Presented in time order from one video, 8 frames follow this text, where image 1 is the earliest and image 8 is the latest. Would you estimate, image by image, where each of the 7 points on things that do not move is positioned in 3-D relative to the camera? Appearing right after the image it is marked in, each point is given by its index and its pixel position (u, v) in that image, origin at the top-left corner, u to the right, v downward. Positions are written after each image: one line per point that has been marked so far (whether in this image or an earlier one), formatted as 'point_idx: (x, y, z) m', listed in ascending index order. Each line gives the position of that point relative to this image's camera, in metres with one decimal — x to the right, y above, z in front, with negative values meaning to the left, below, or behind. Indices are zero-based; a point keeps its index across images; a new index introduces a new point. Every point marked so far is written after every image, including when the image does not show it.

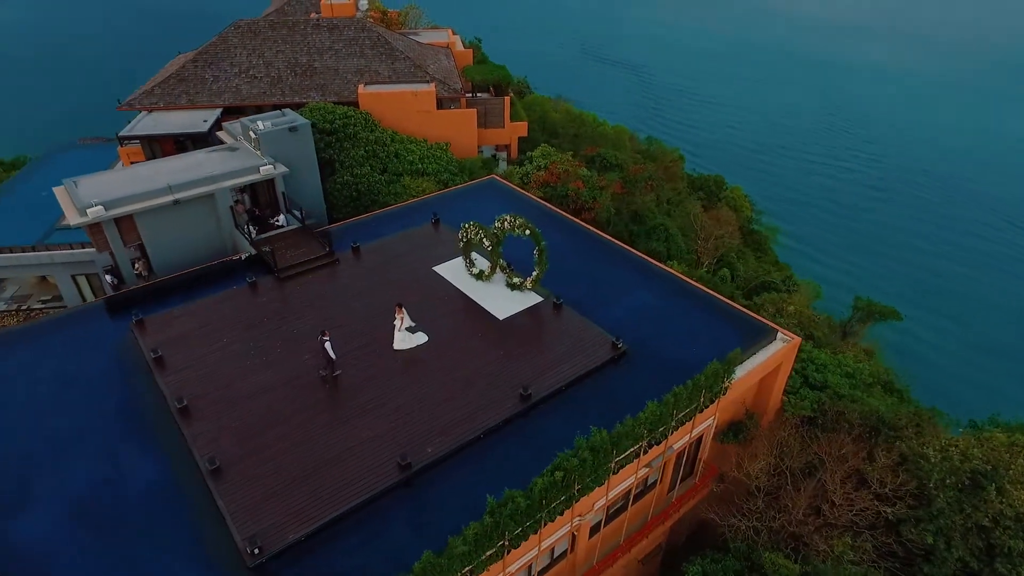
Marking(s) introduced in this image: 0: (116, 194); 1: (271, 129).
0: (-9.9, +2.3, +15.3) m
1: (-6.7, +4.4, +17.1) m
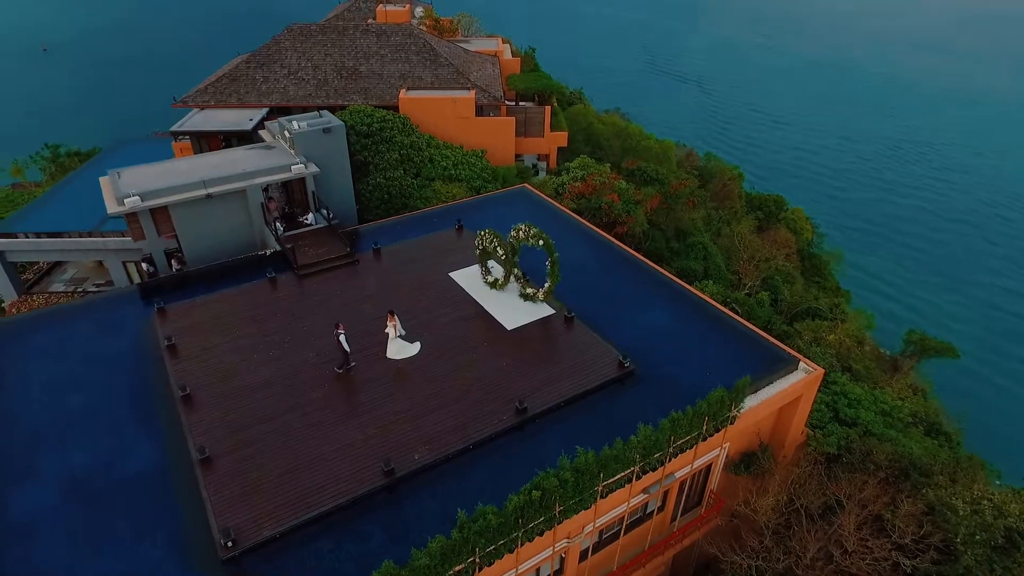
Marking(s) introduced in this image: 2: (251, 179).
0: (-9.3, +2.6, +16.0) m
1: (-5.9, +4.5, +17.5) m
2: (-7.1, +2.9, +16.7) m
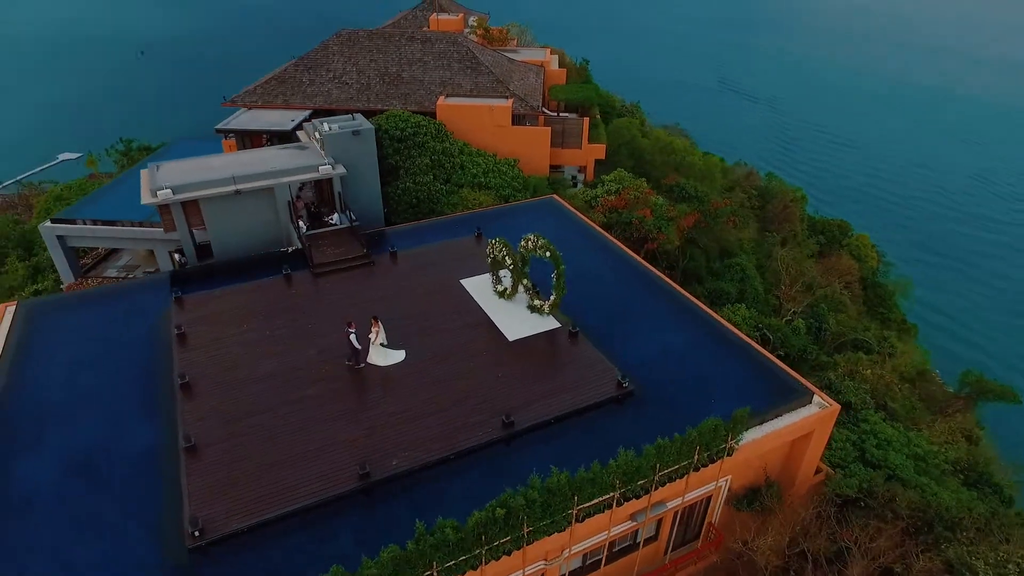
0: (-8.8, +2.9, +16.6) m
1: (-5.1, +4.6, +17.9) m
2: (-6.5, +3.1, +17.1) m
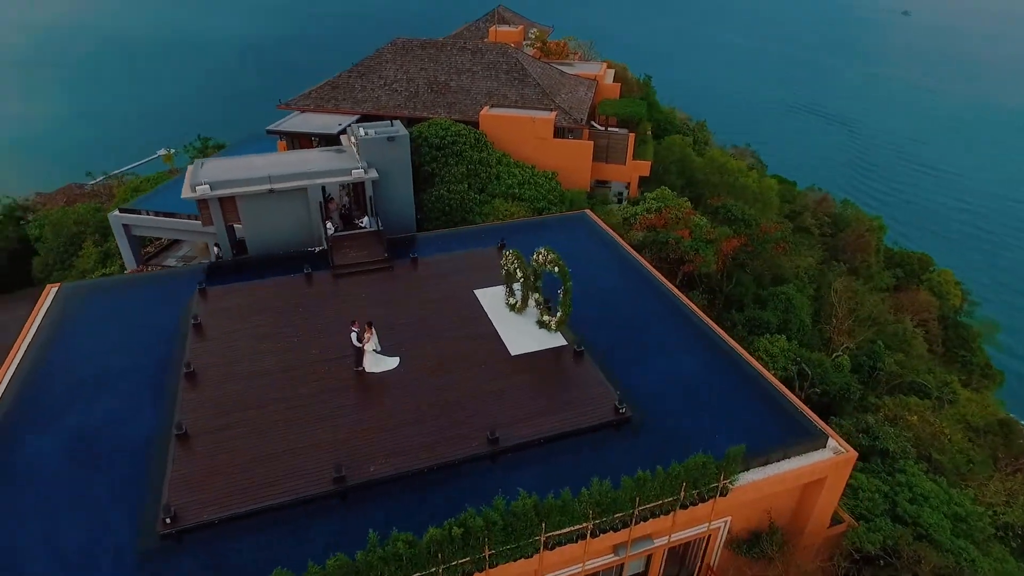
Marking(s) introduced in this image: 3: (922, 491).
0: (-8.0, +3.1, +17.3) m
1: (-4.2, +4.5, +18.2) m
2: (-5.7, +3.1, +17.5) m
3: (+9.1, -4.5, +13.7) m
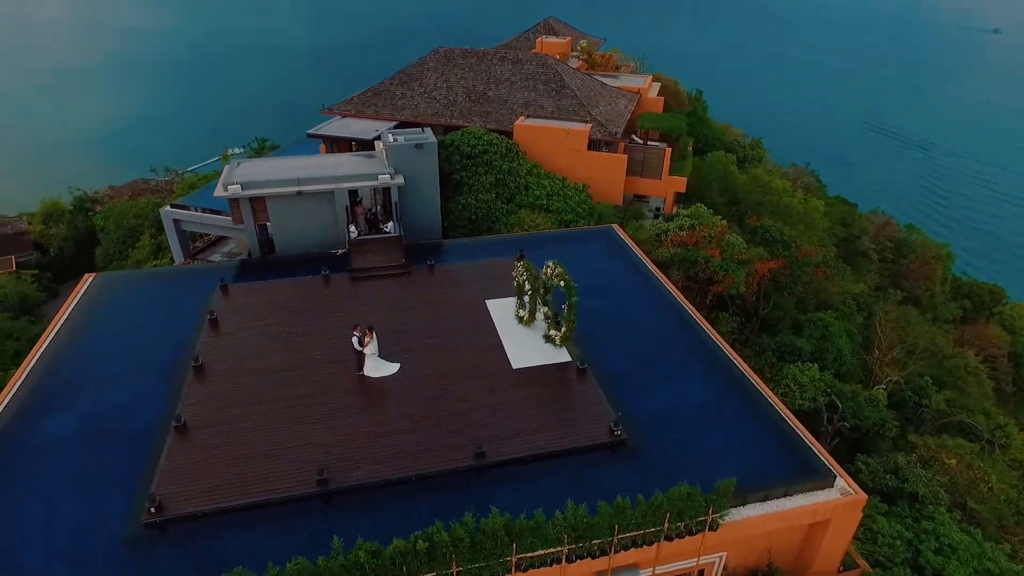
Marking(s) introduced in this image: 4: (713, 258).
0: (-7.3, +3.2, +17.8) m
1: (-3.4, +4.3, +18.4) m
2: (-5.0, +3.0, +17.8) m
3: (+9.0, -5.2, +12.7) m
4: (+6.5, +1.0, +19.9) m
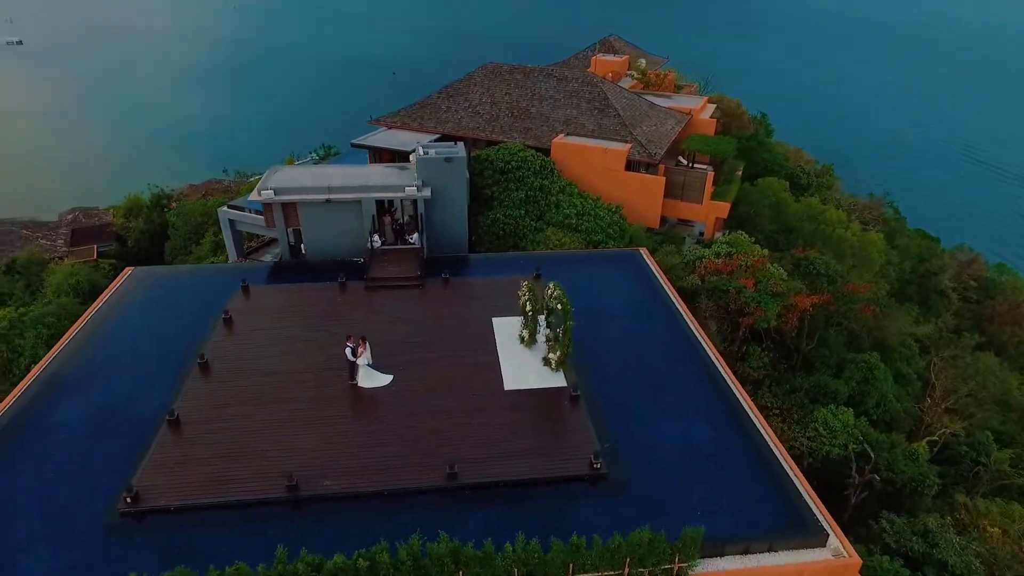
0: (-6.6, +3.1, +18.4) m
1: (-2.5, +4.0, +18.6) m
2: (-4.3, +2.8, +18.2) m
3: (+8.5, -6.2, +11.5) m
4: (+7.2, 0.0, +19.0) m
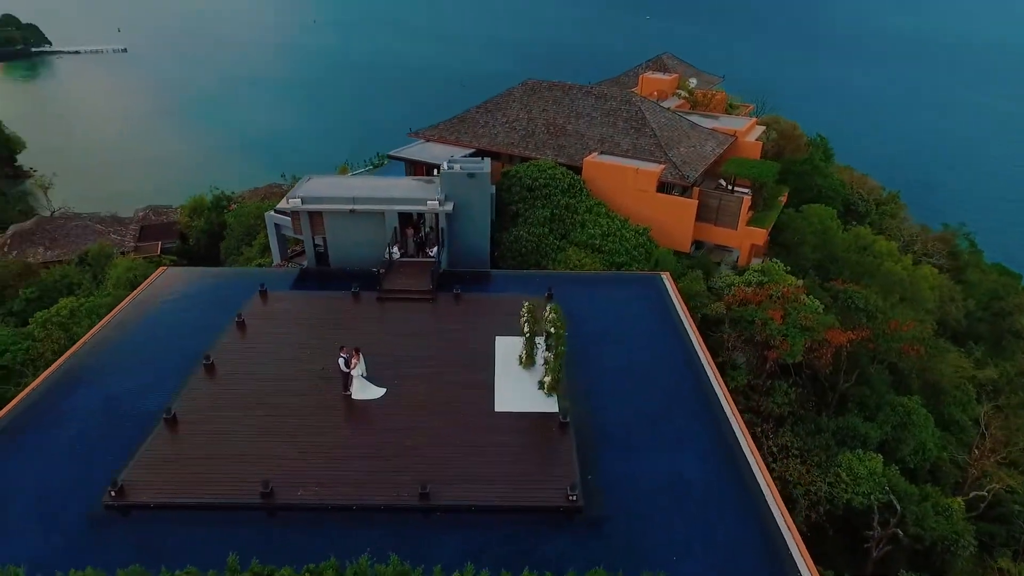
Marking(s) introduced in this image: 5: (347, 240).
0: (-5.9, +2.9, +18.9) m
1: (-1.8, +3.6, +18.8) m
2: (-3.7, +2.5, +18.5) m
3: (+8.0, -7.0, +10.5) m
4: (+7.7, -0.9, +18.1) m
5: (-5.1, +1.5, +19.0) m
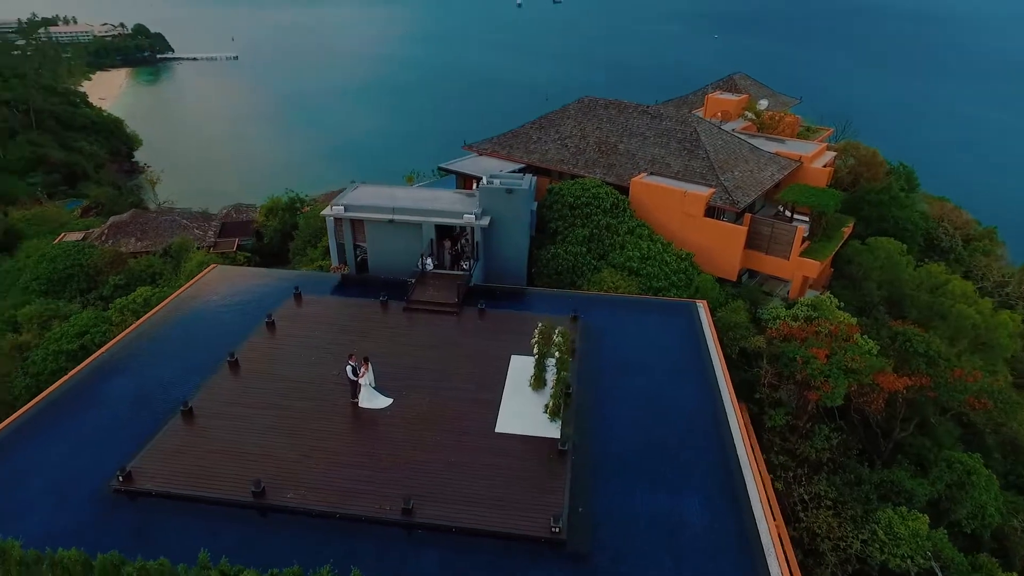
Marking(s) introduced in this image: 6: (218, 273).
0: (-4.7, +2.7, +19.5) m
1: (-0.6, +3.1, +18.8) m
2: (-2.6, +2.2, +18.8) m
3: (+7.4, -7.8, +9.3) m
4: (+8.4, -2.0, +17.0) m
5: (-4.0, +1.2, +19.4) m
6: (-9.1, +0.5, +19.1) m
